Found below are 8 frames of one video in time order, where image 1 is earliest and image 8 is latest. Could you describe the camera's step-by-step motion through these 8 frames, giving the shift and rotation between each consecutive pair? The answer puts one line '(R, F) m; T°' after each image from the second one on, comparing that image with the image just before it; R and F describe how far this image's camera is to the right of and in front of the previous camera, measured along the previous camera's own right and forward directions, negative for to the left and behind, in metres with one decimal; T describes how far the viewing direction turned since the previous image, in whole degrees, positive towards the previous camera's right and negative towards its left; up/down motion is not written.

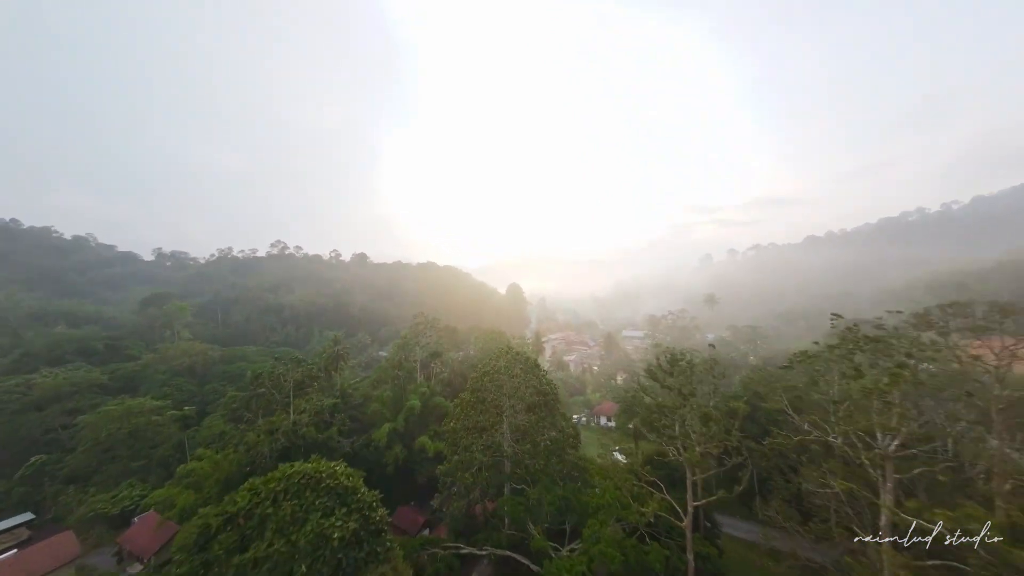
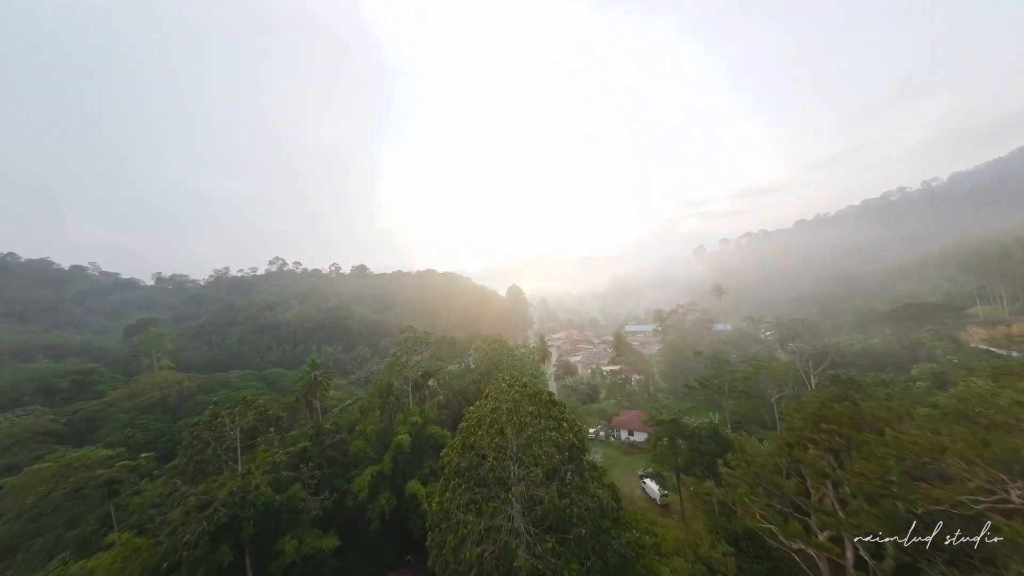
(+0.2, +3.4) m; -1°
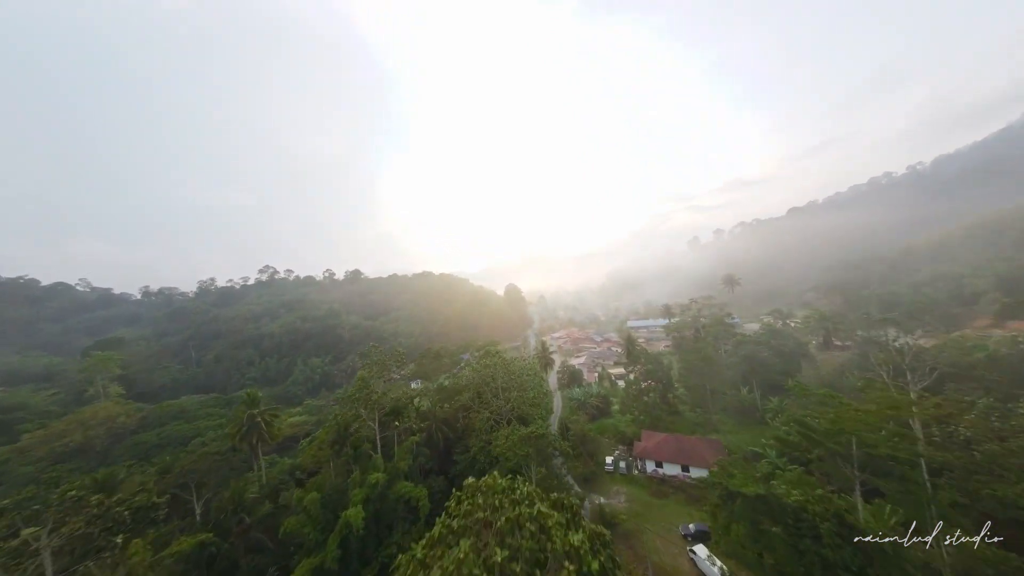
(+0.5, +5.0) m; 0°
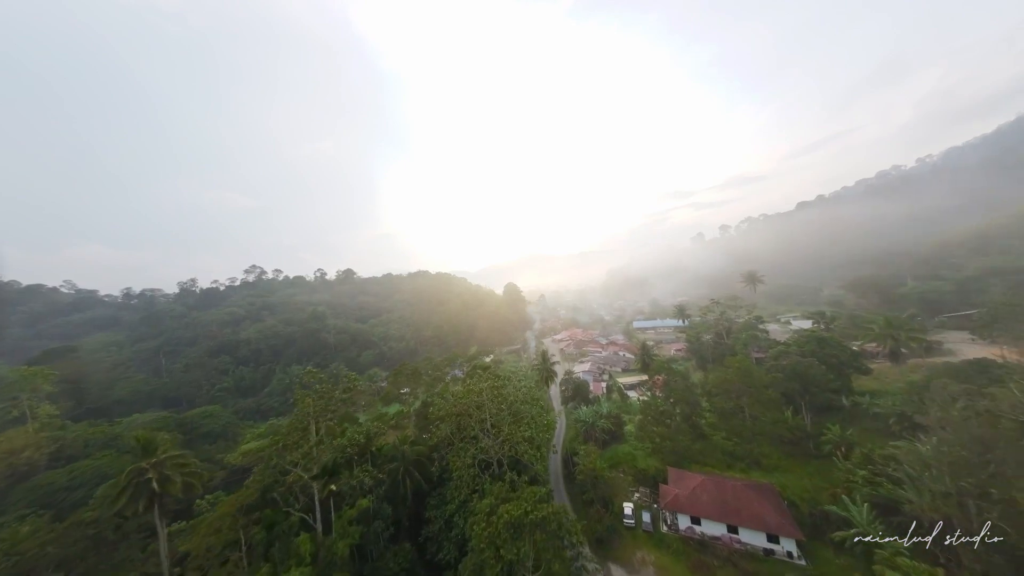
(+0.6, +5.0) m; 0°
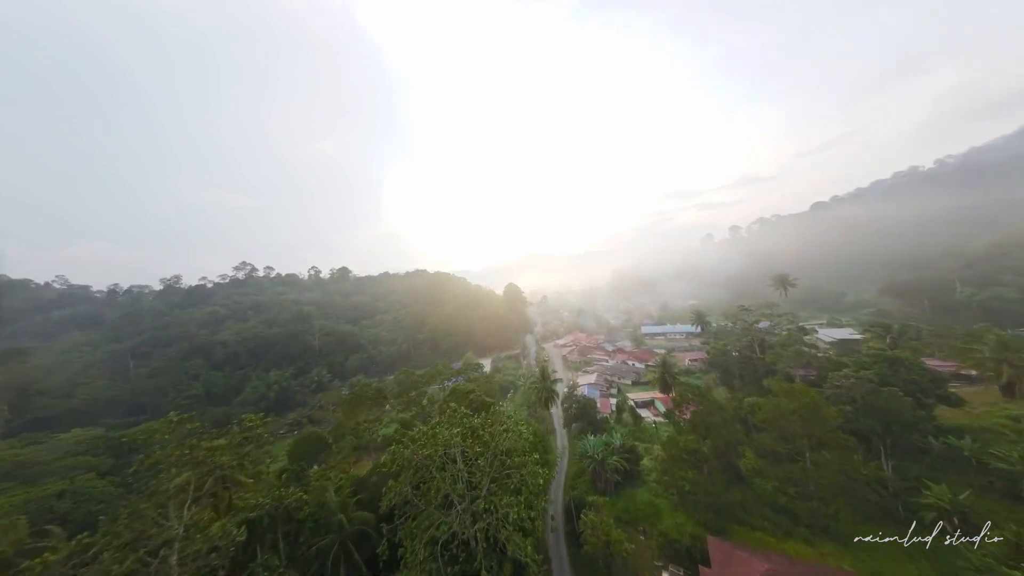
(+0.7, +5.0) m; 0°
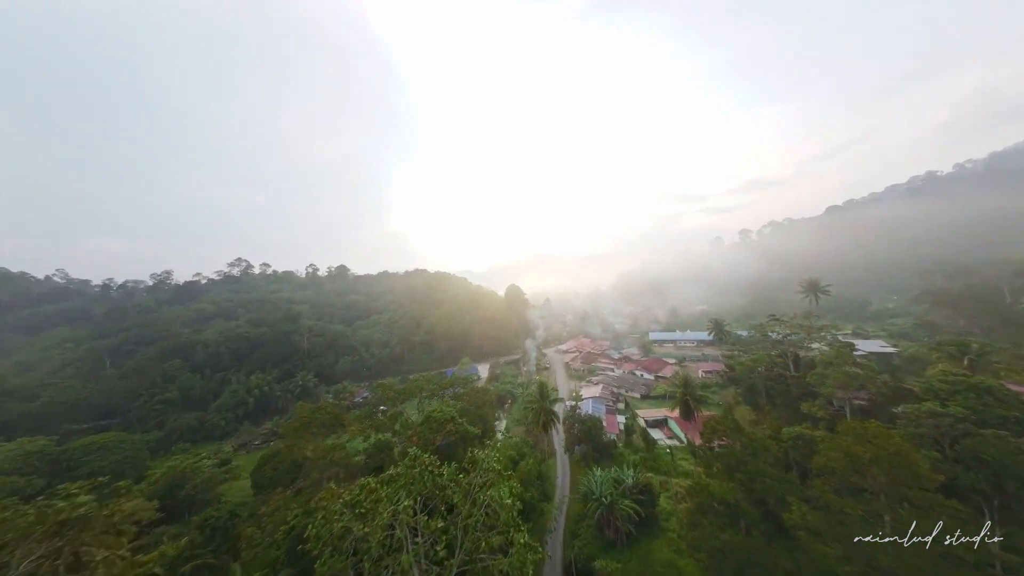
(+0.6, +3.7) m; -1°
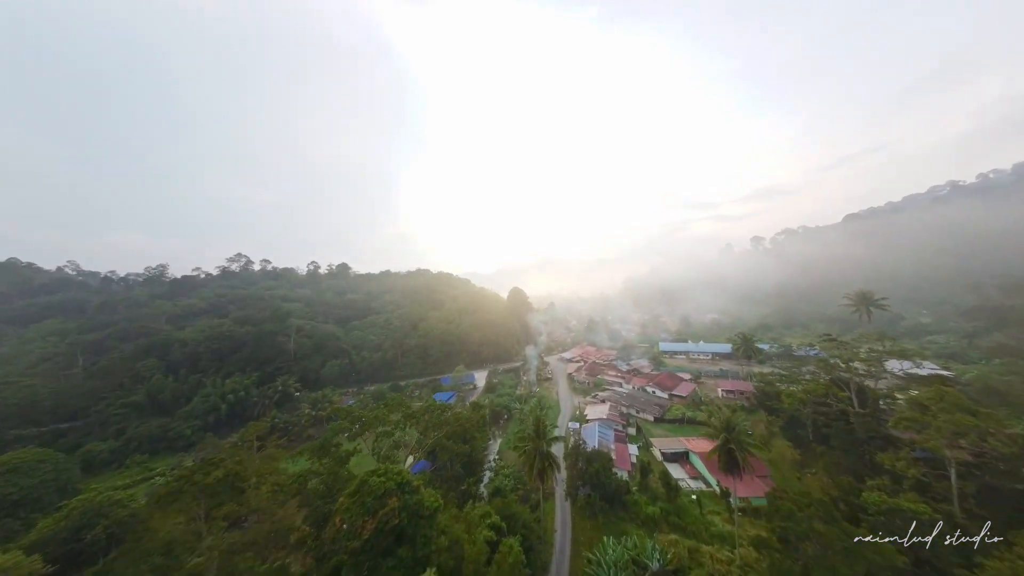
(+0.9, +4.6) m; -1°
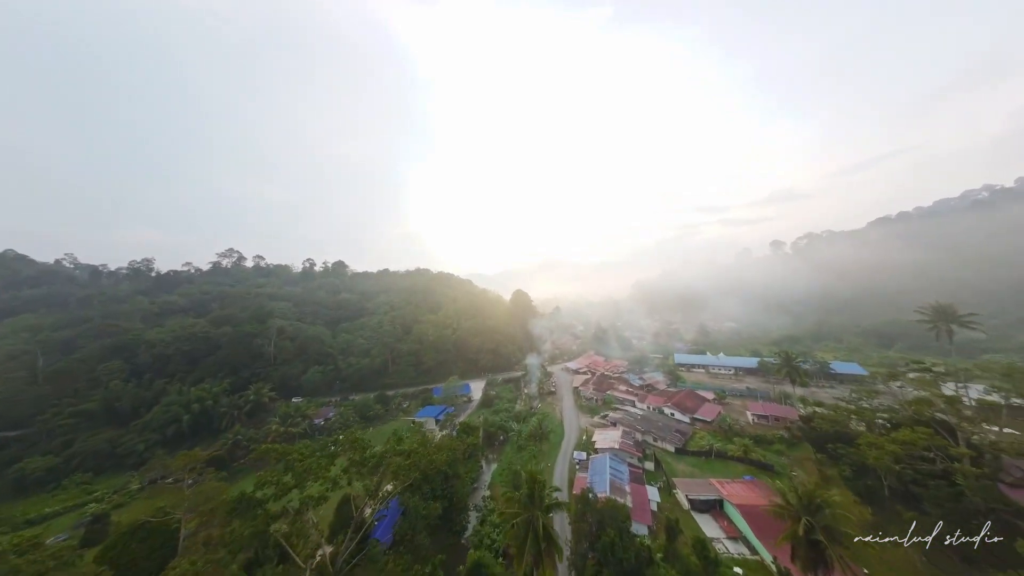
(+0.6, +4.9) m; -1°
